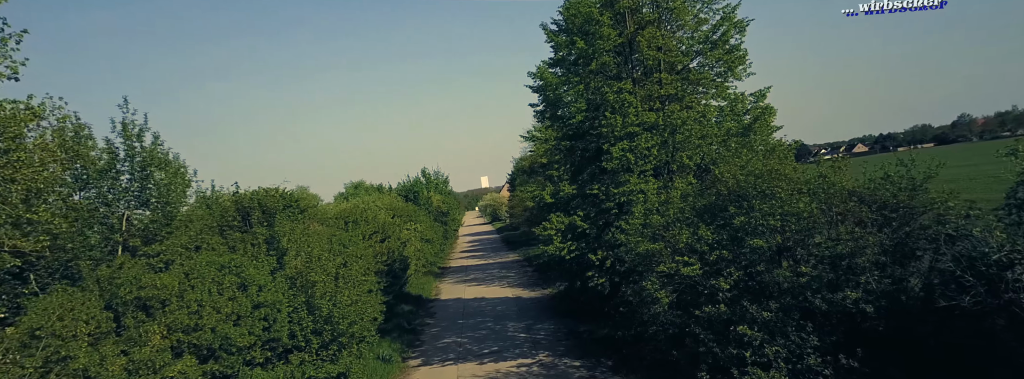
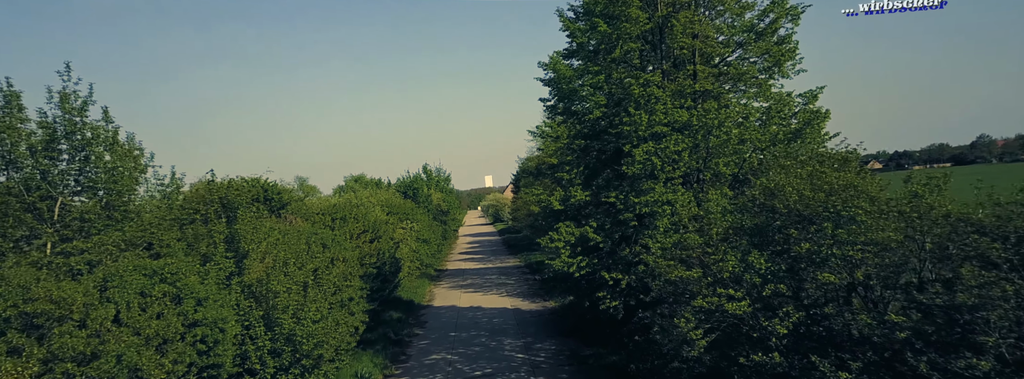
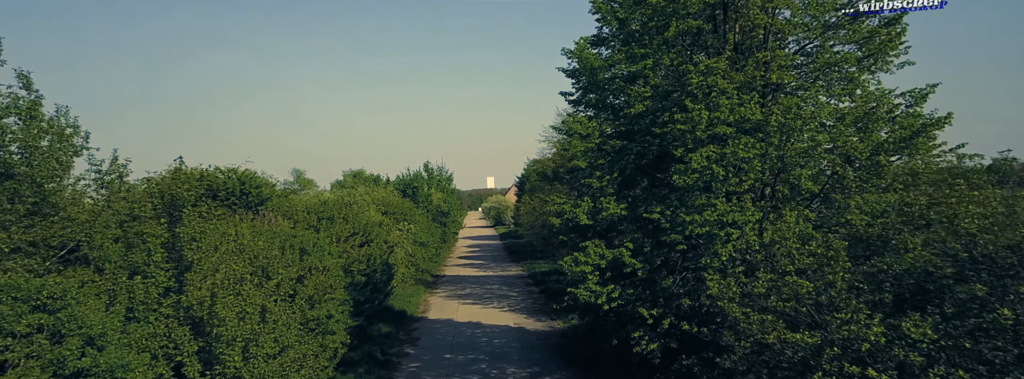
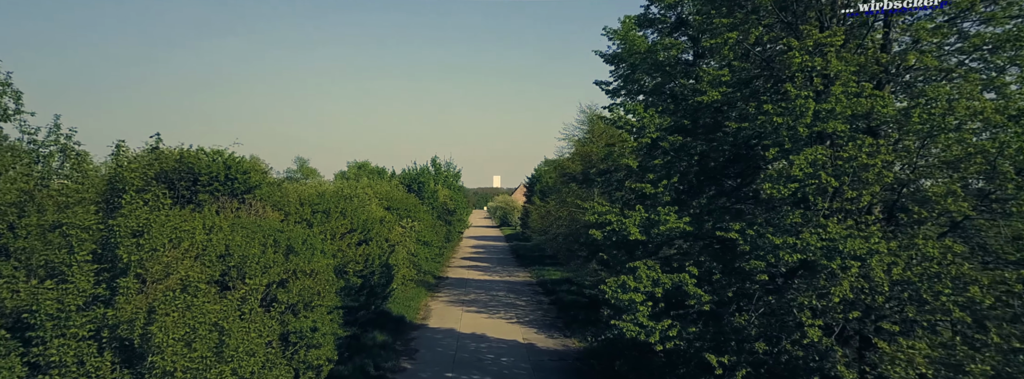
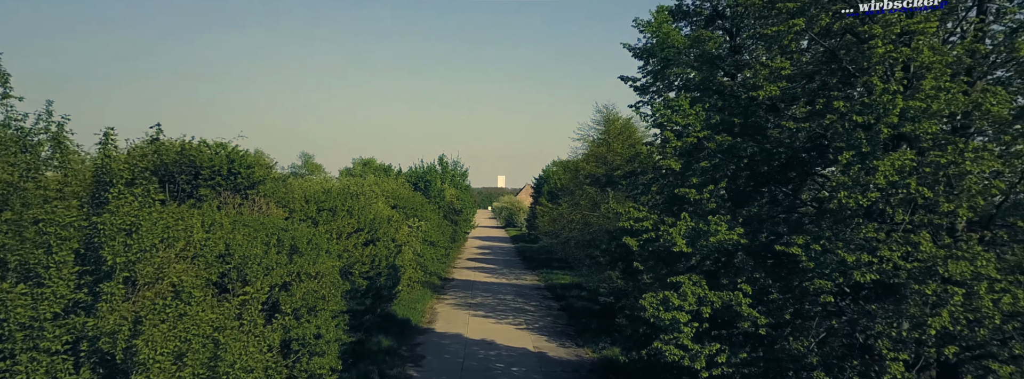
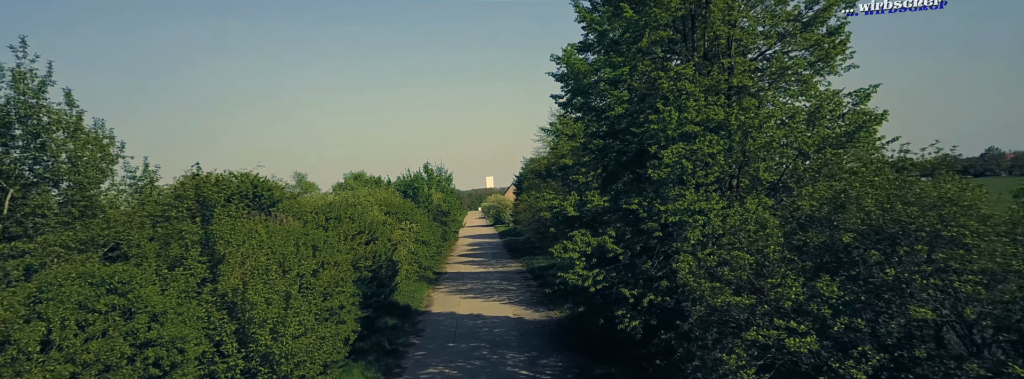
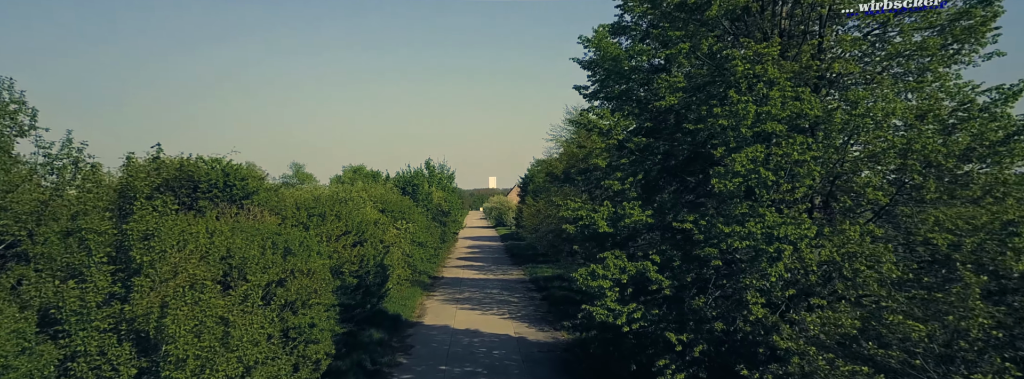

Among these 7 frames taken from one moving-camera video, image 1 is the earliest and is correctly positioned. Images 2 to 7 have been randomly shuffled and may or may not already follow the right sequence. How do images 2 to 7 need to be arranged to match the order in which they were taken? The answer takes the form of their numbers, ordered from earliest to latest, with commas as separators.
2, 6, 3, 7, 4, 5
